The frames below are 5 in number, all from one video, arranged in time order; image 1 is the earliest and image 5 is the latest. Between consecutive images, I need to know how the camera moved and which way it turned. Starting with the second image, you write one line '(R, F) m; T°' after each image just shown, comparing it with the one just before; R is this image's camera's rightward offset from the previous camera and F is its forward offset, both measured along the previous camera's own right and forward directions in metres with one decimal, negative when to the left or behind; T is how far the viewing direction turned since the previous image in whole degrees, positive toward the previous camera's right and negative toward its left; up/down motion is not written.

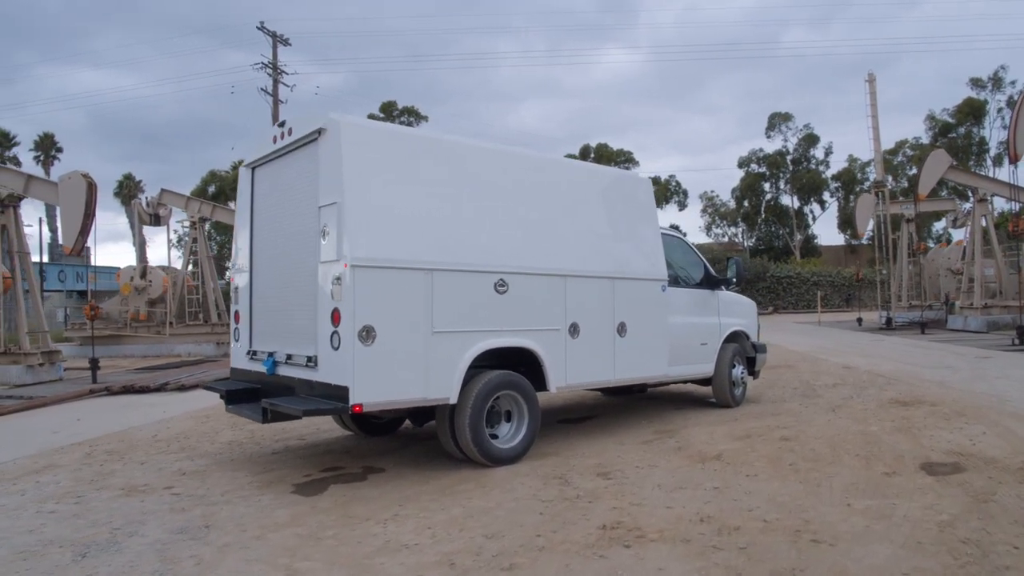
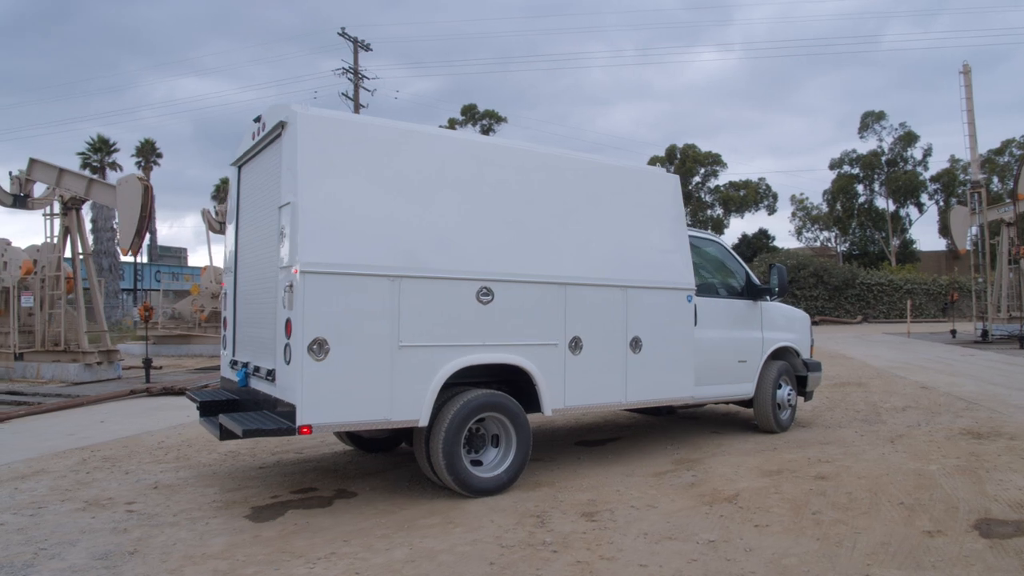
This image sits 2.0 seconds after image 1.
(+0.8, +0.9) m; -7°
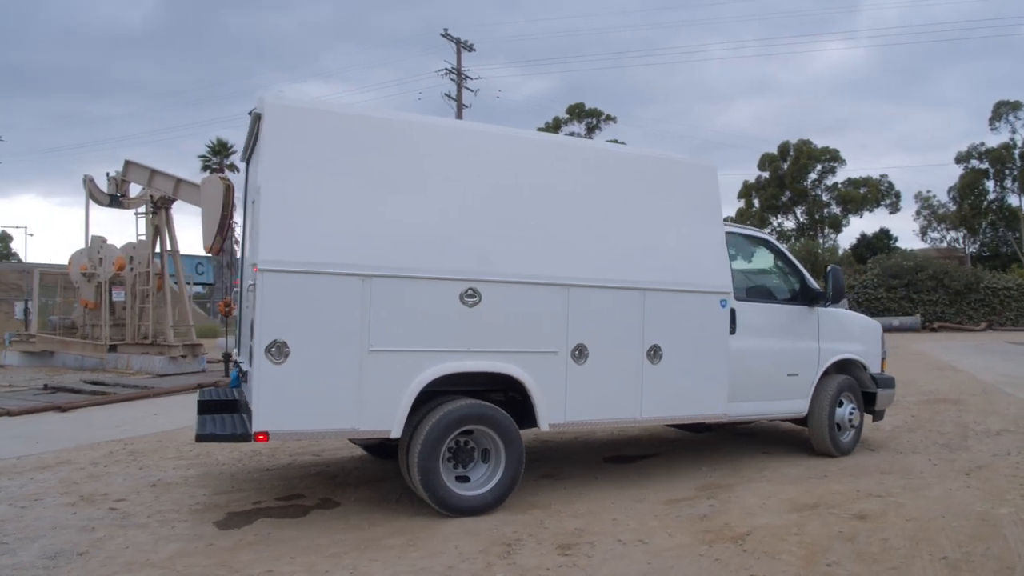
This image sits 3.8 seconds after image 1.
(+0.9, +0.7) m; -8°
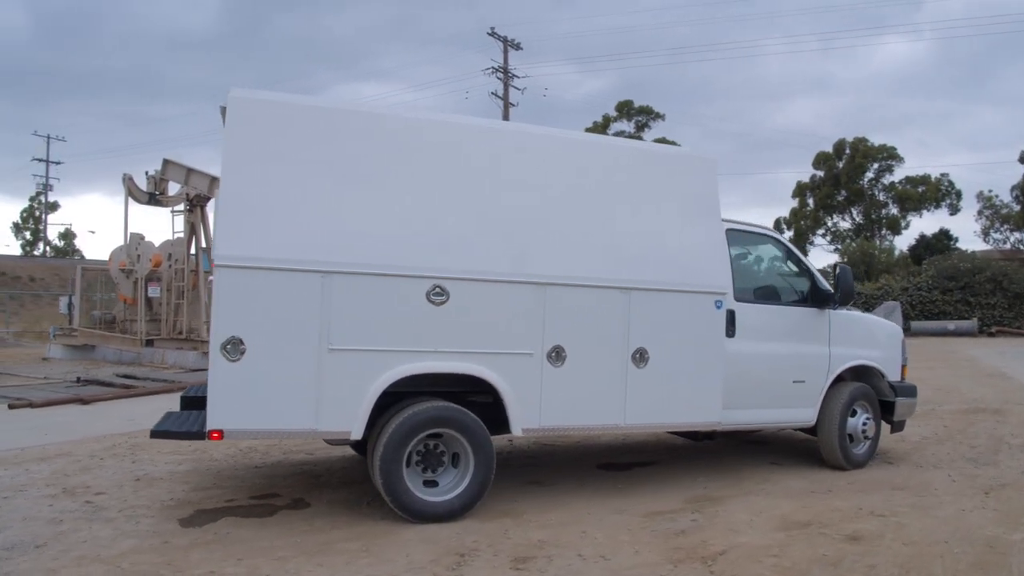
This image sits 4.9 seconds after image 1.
(+0.6, +0.3) m; -4°
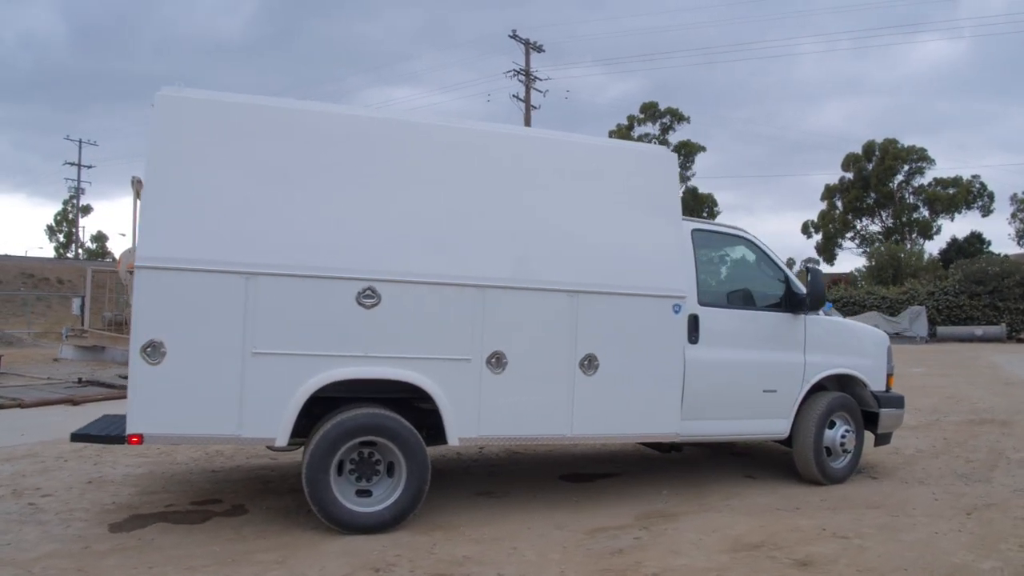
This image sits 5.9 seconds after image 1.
(+0.6, +0.3) m; -2°
